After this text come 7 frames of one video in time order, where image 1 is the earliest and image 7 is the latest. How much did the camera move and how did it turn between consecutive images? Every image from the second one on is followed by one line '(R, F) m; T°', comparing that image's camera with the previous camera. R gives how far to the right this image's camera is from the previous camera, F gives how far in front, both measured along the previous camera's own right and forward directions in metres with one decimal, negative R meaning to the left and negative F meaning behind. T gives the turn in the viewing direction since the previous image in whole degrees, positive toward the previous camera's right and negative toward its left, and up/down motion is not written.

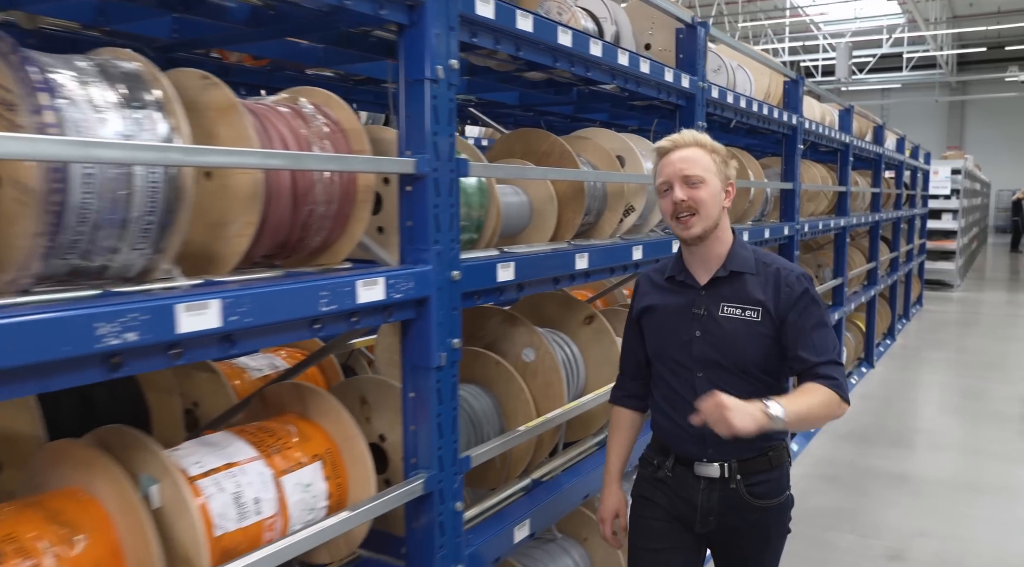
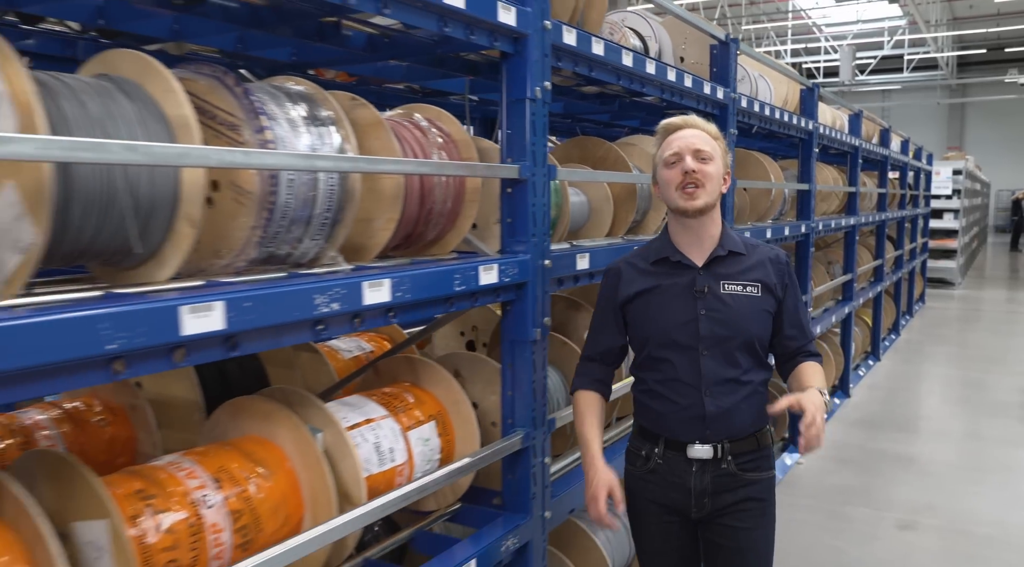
(-0.3, -0.4) m; 0°
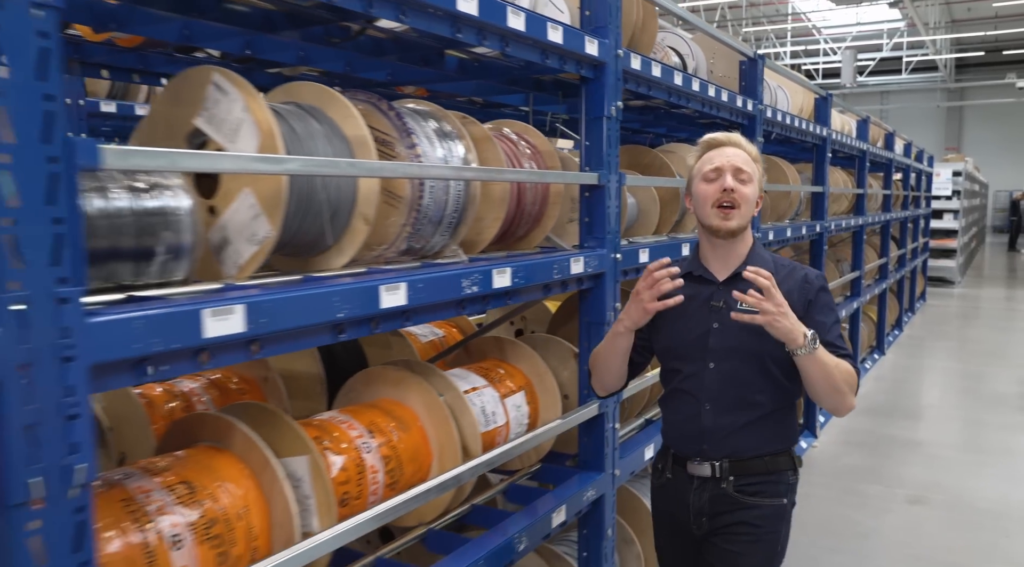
(-0.3, -0.4) m; 0°
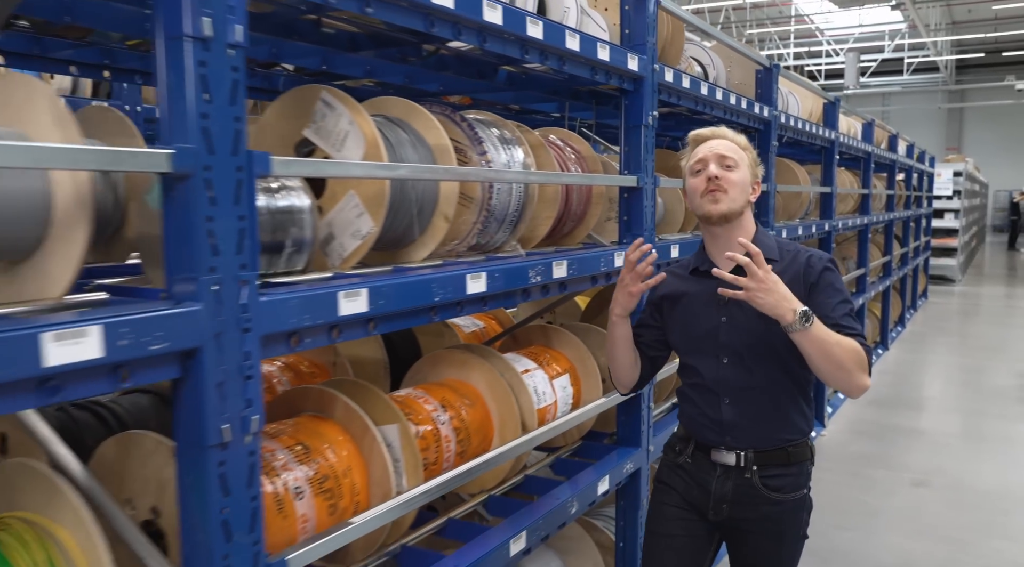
(-0.2, -0.3) m; 0°
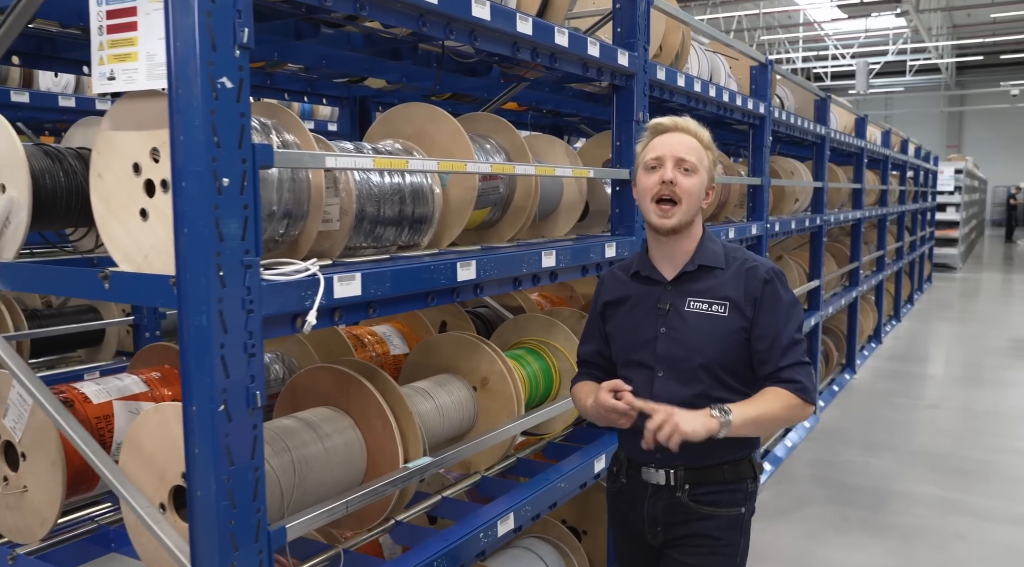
(-1.0, -1.8) m; 0°
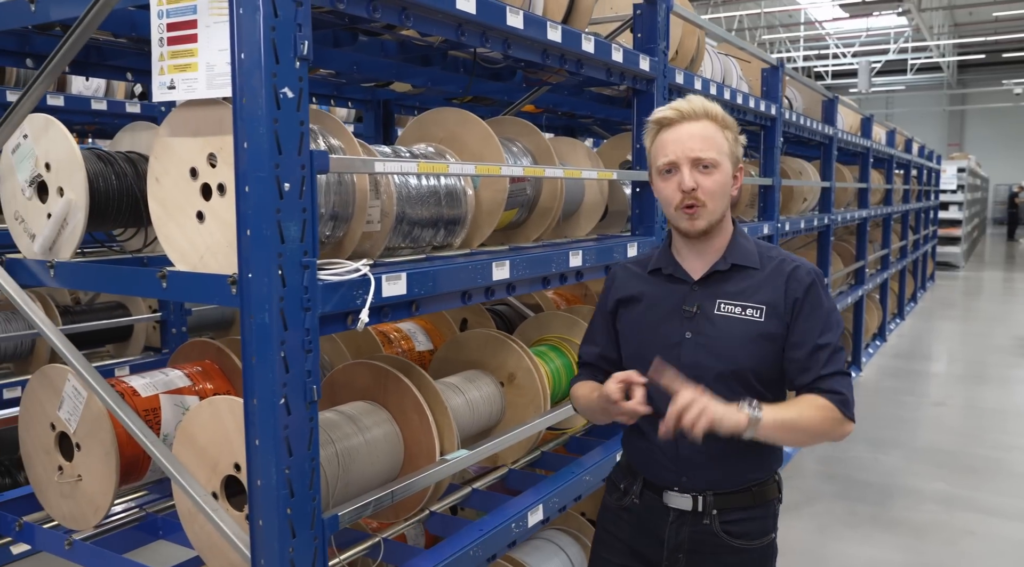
(-0.1, -0.1) m; 0°
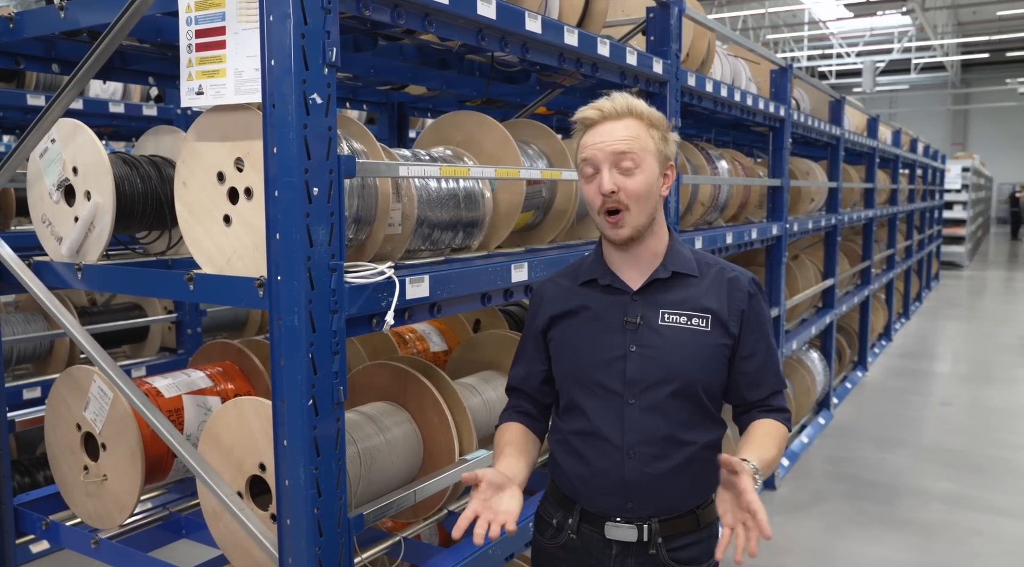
(0.0, 0.0) m; 0°
